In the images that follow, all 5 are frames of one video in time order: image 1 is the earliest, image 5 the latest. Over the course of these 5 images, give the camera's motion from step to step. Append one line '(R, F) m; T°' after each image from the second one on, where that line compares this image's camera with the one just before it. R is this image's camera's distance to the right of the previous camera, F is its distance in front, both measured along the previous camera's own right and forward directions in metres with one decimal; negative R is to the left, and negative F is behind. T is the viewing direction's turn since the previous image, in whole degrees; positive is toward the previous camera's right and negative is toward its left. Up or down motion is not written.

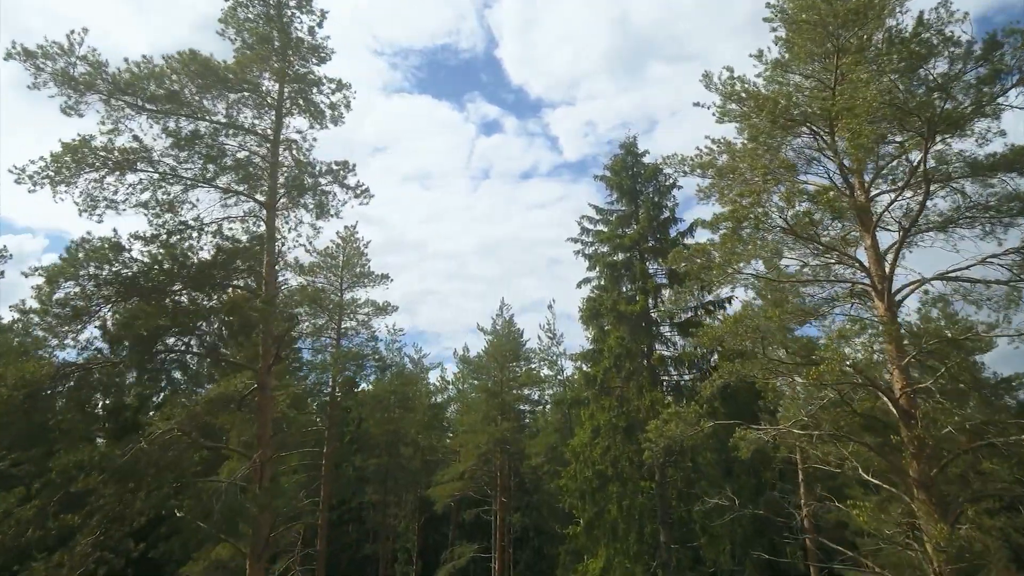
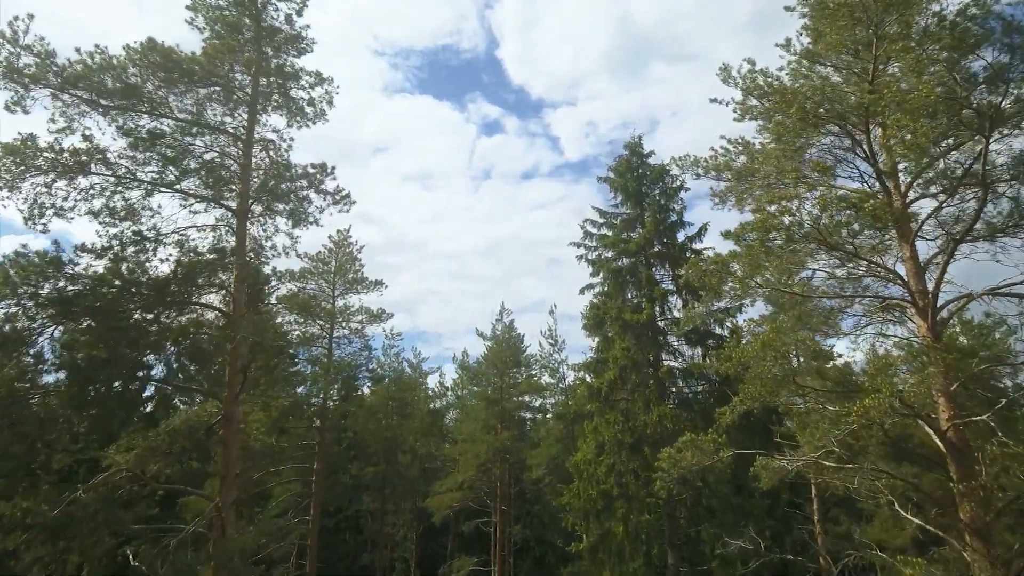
(0.0, +1.1) m; 0°
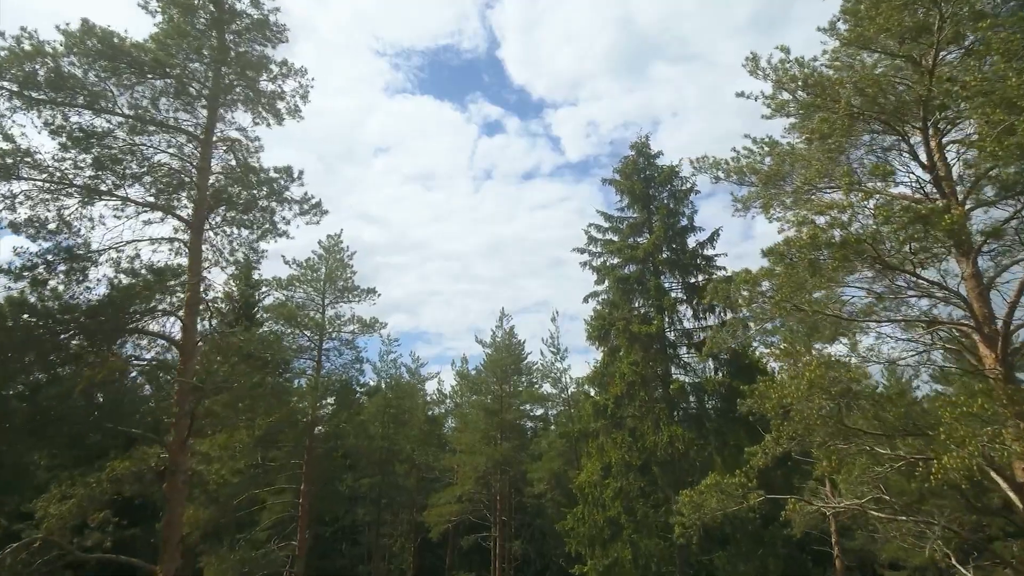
(0.0, +1.3) m; 0°
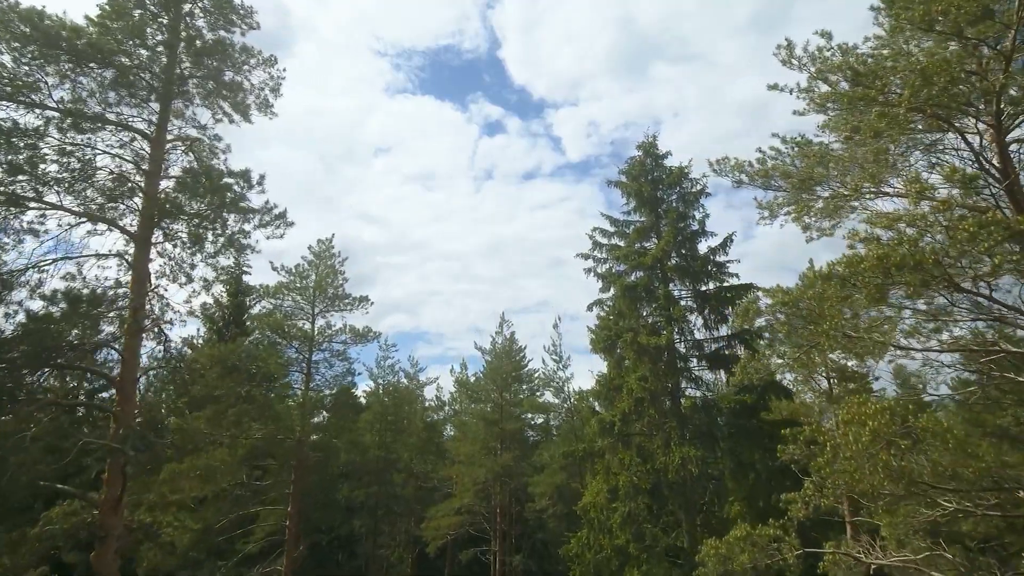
(0.0, +1.2) m; 0°
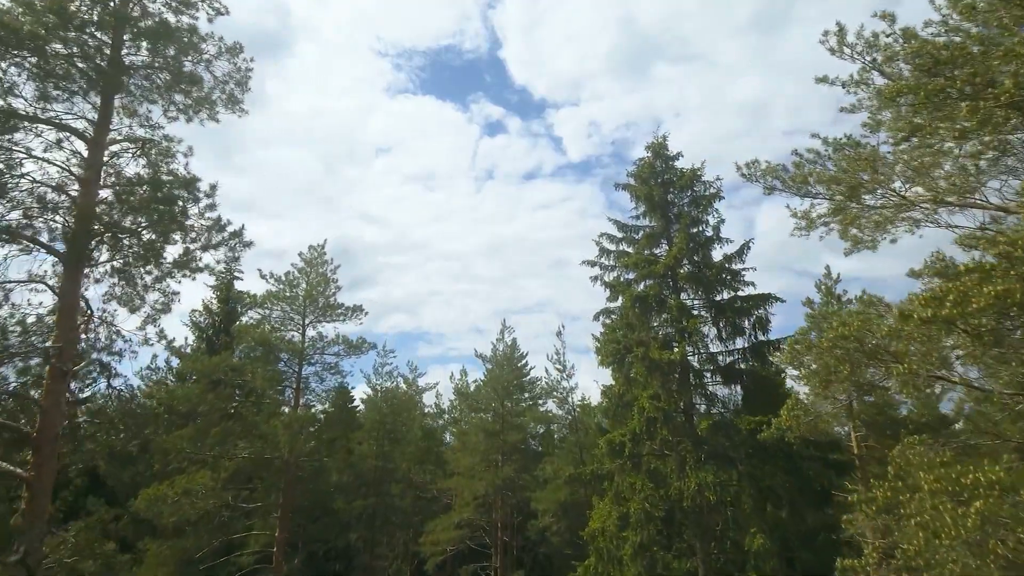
(0.0, +1.2) m; 0°
